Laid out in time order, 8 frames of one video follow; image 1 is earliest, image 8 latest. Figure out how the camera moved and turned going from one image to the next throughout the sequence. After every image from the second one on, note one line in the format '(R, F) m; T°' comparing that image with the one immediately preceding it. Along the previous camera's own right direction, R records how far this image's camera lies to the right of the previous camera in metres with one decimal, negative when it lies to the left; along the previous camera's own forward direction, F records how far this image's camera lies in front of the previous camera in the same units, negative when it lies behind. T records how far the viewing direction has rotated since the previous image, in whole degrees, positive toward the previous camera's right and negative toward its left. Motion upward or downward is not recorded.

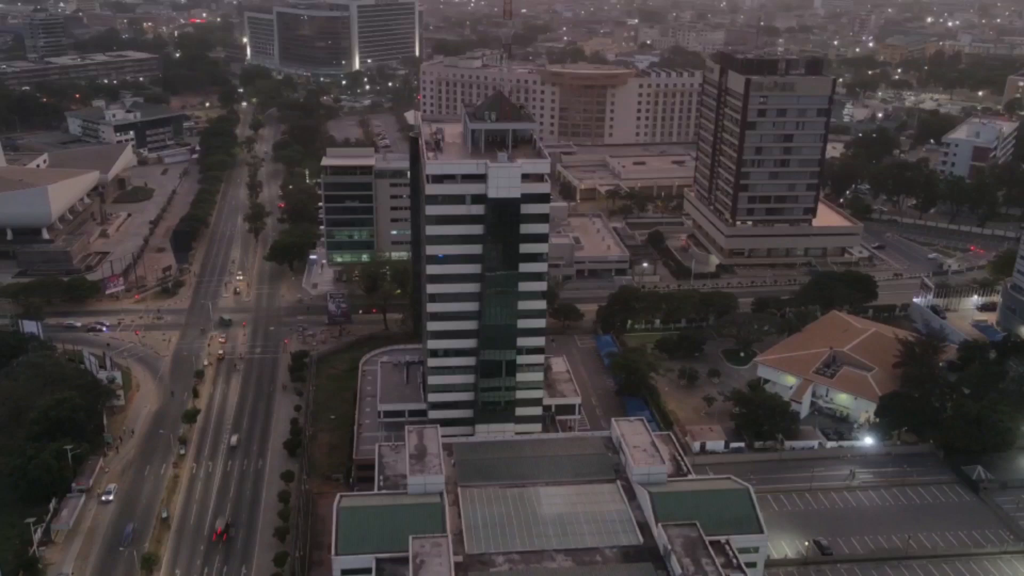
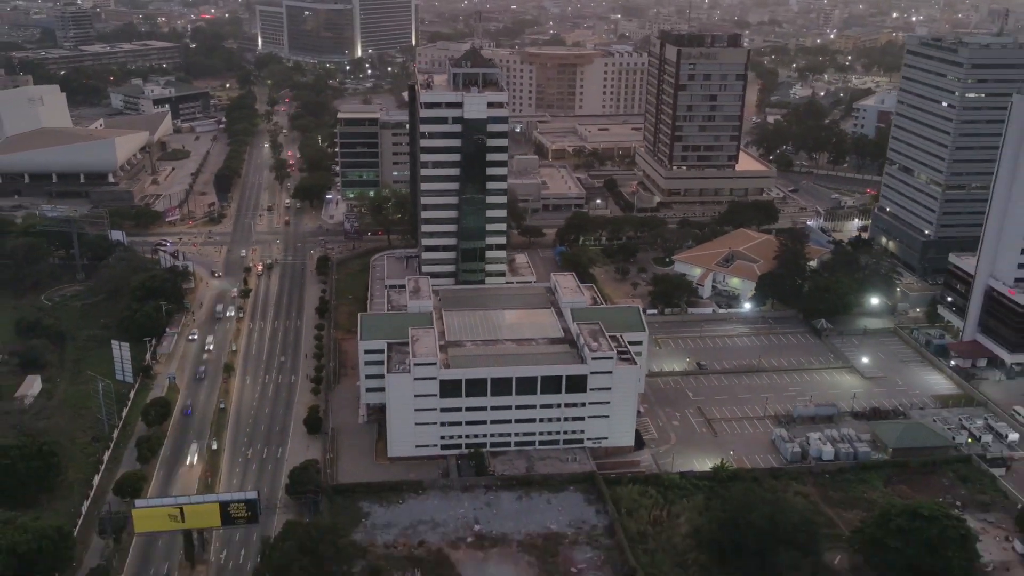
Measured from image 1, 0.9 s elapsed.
(+1.5, -17.6) m; 0°
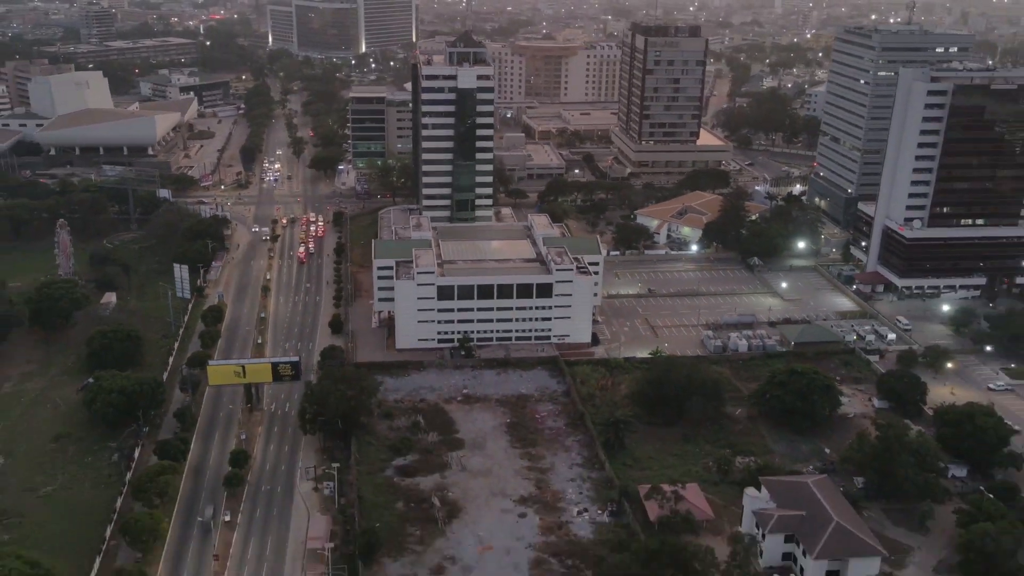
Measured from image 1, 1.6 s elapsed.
(+1.0, -13.4) m; 0°
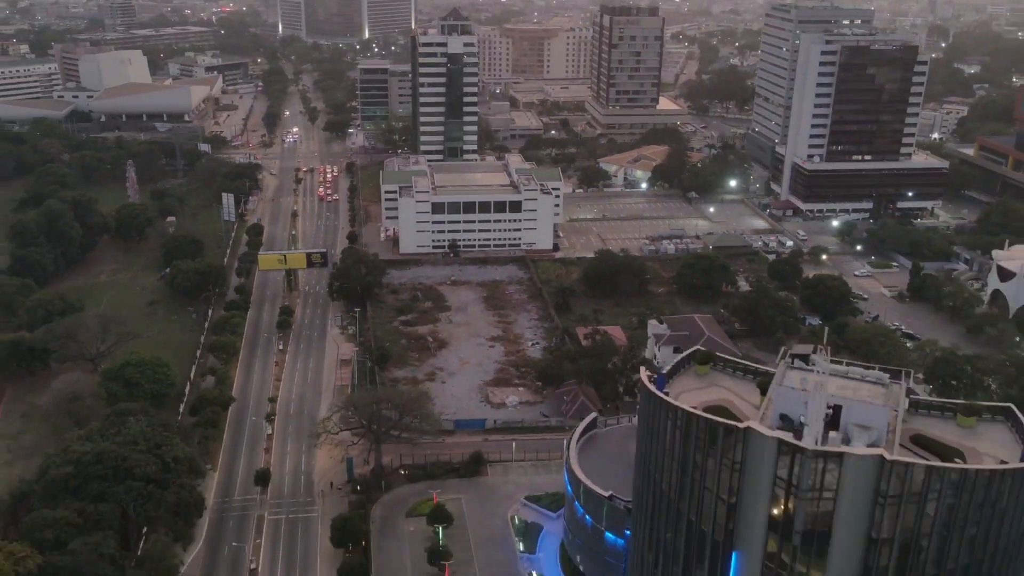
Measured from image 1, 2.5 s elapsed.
(+1.7, -17.4) m; 0°
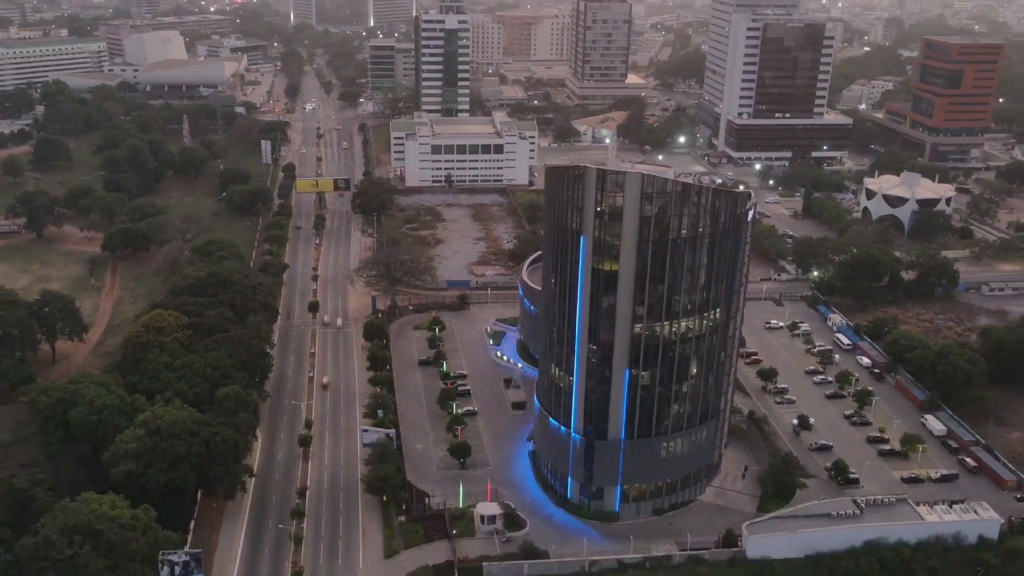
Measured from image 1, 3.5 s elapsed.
(+1.4, -20.0) m; 0°
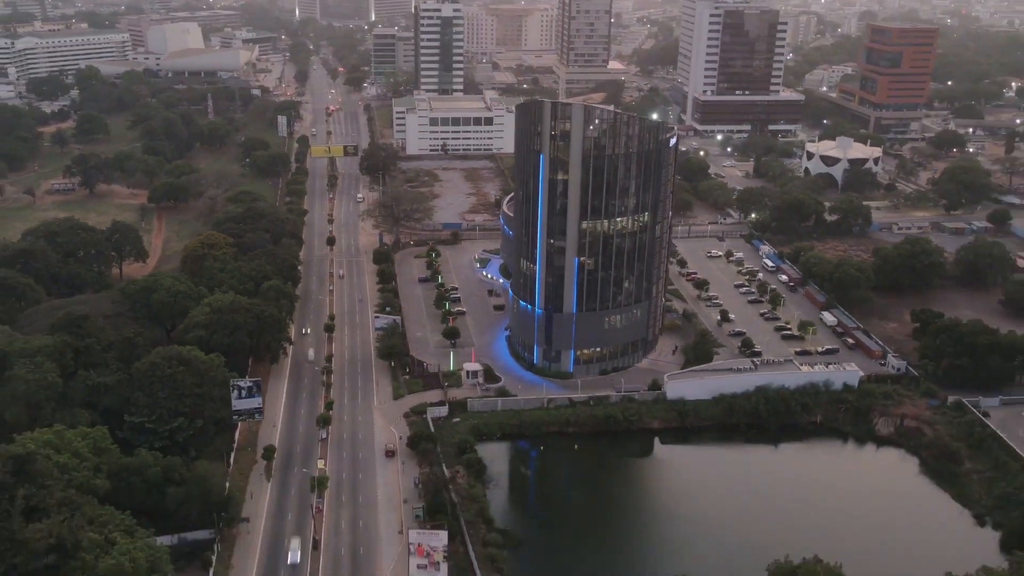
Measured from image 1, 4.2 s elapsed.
(+1.1, -13.1) m; 0°
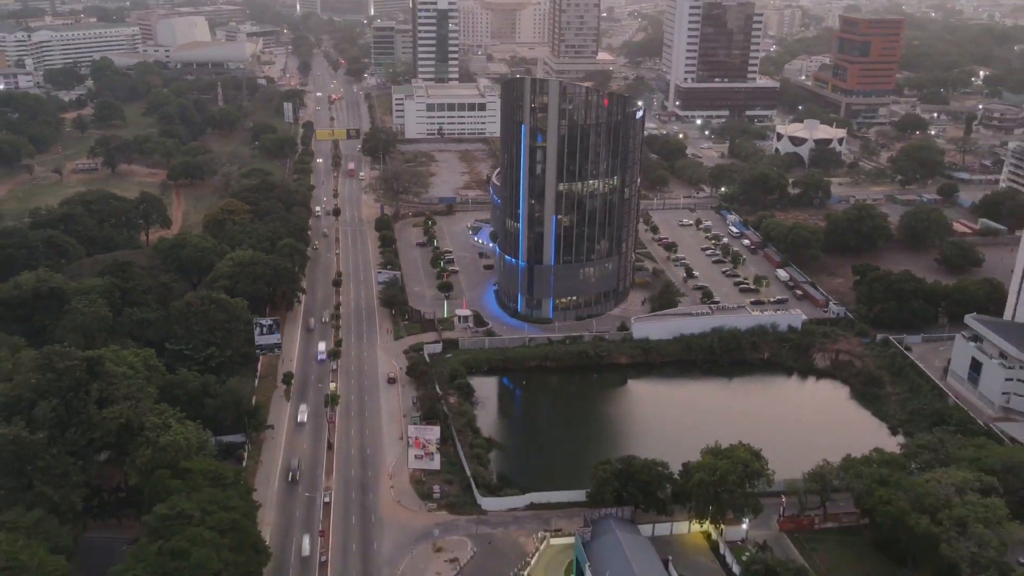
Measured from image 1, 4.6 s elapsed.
(+0.7, -7.6) m; 0°
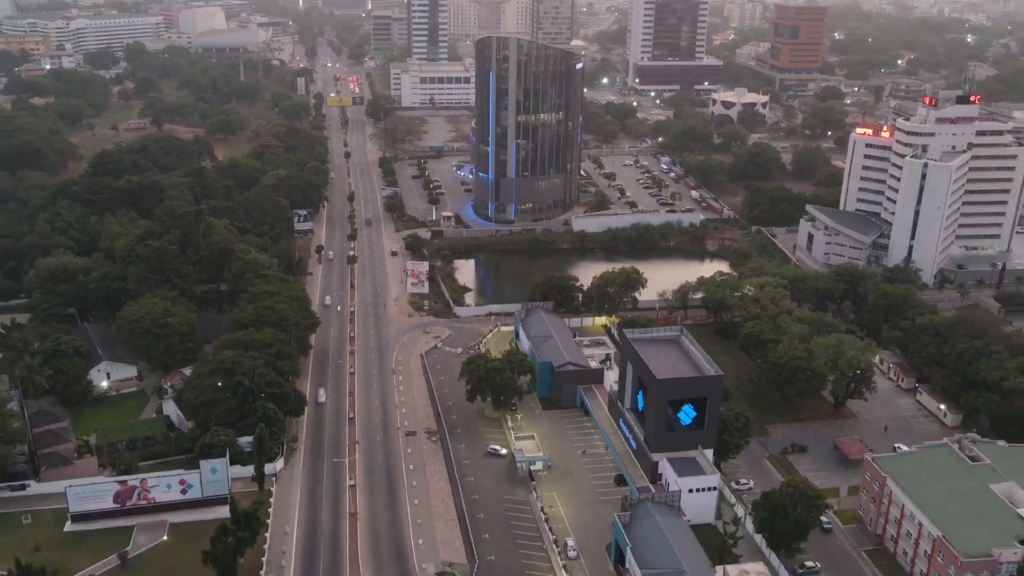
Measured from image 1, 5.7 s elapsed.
(+1.7, -20.9) m; 0°
